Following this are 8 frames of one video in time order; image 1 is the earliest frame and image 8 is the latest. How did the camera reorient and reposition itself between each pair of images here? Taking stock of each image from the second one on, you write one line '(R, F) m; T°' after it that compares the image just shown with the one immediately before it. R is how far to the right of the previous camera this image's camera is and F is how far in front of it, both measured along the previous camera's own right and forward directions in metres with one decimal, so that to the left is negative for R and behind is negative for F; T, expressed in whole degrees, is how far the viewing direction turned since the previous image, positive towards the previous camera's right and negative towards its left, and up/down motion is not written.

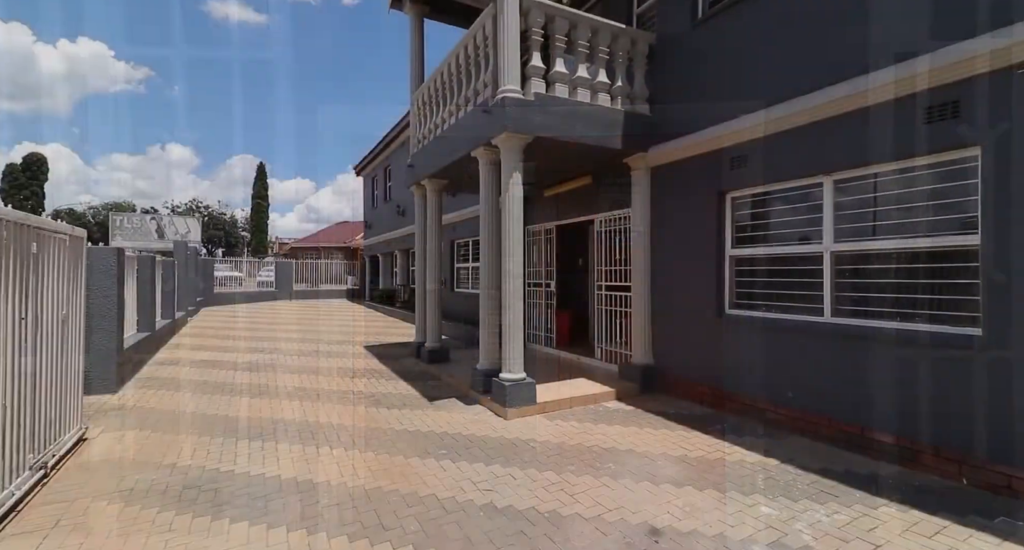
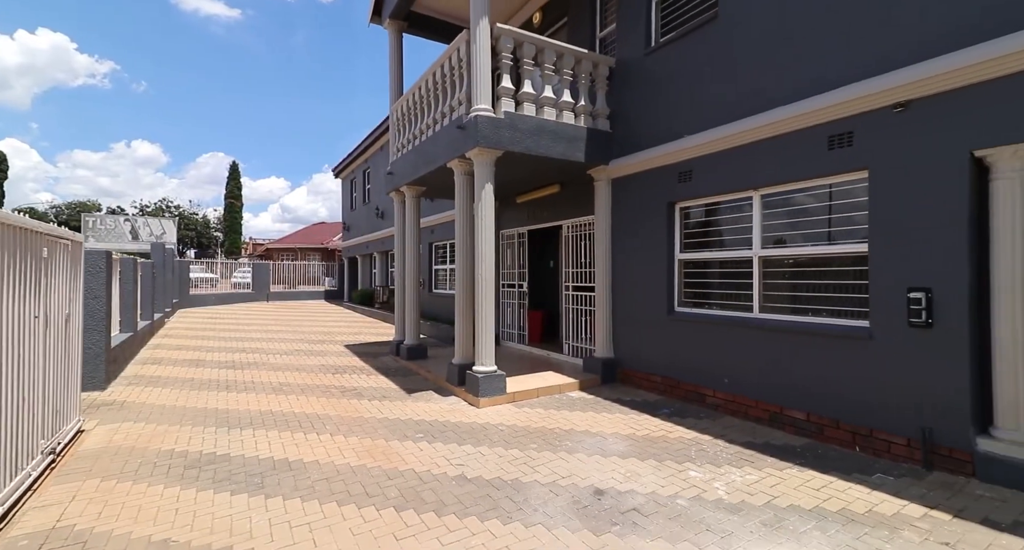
(+0.1, -0.7) m; +2°
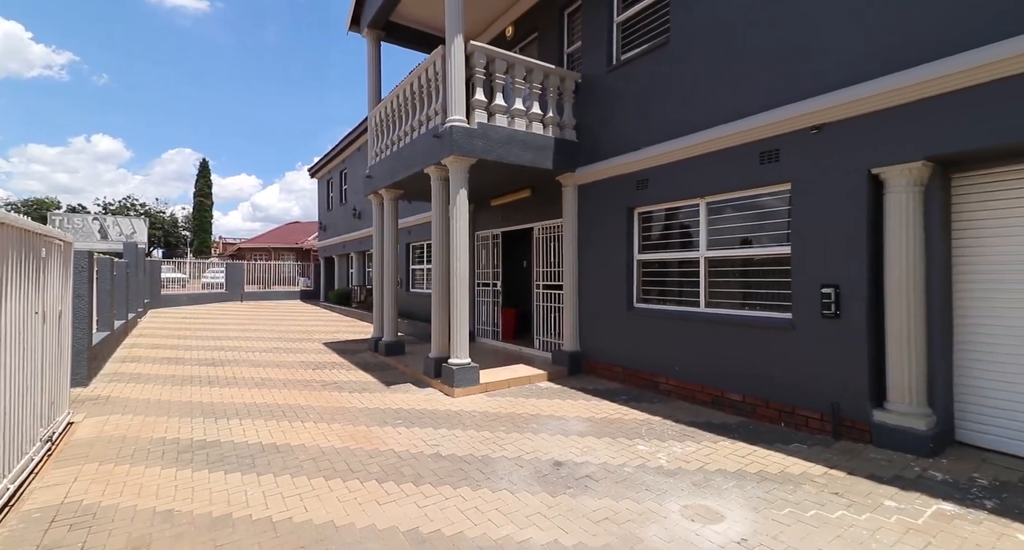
(+0.1, -0.6) m; +2°
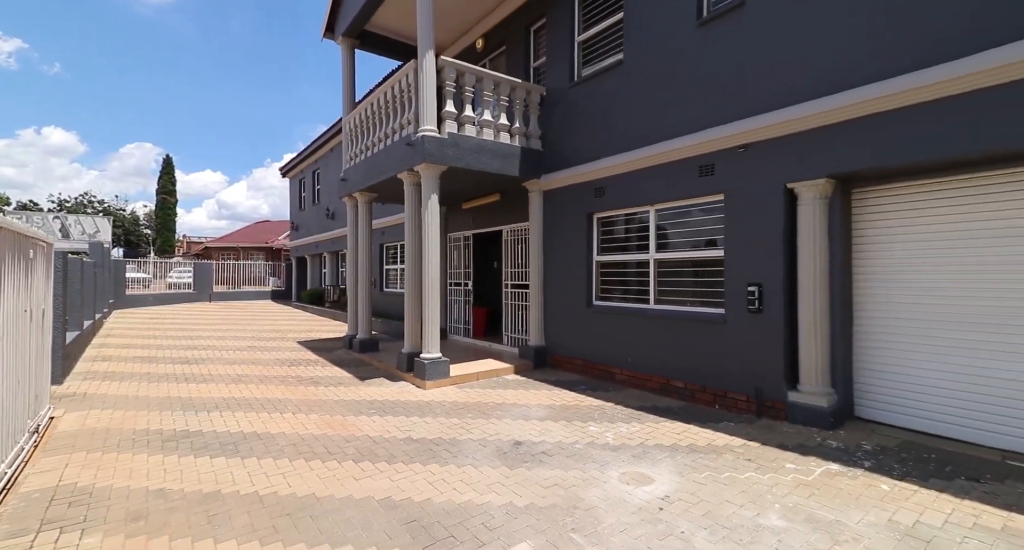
(+0.1, -0.6) m; +3°
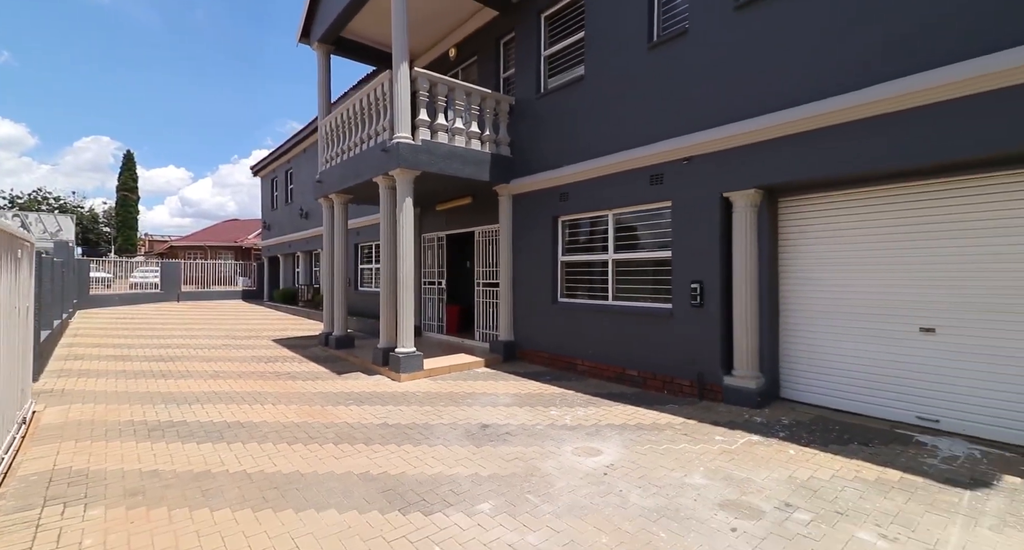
(+0.1, -0.6) m; +3°
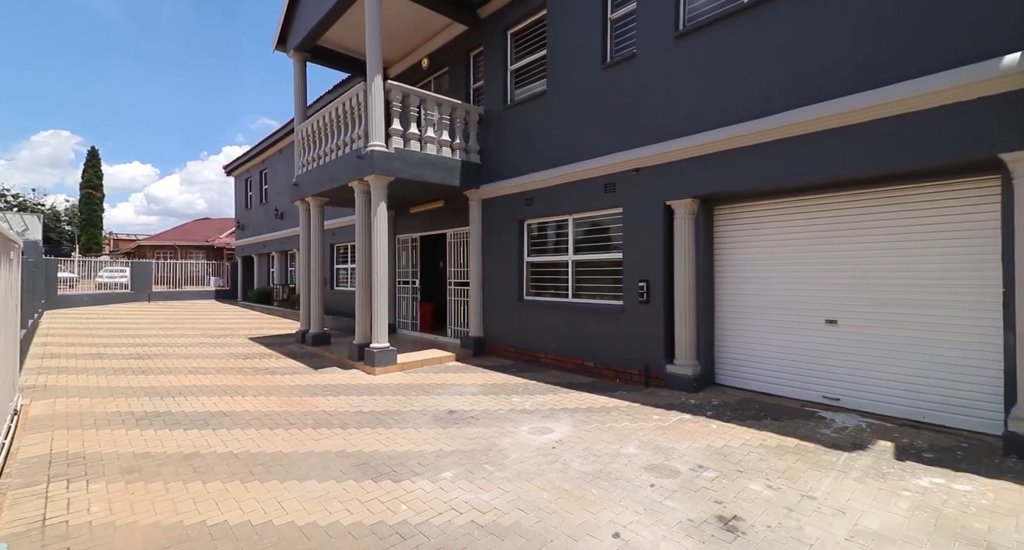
(+0.2, -0.6) m; +2°
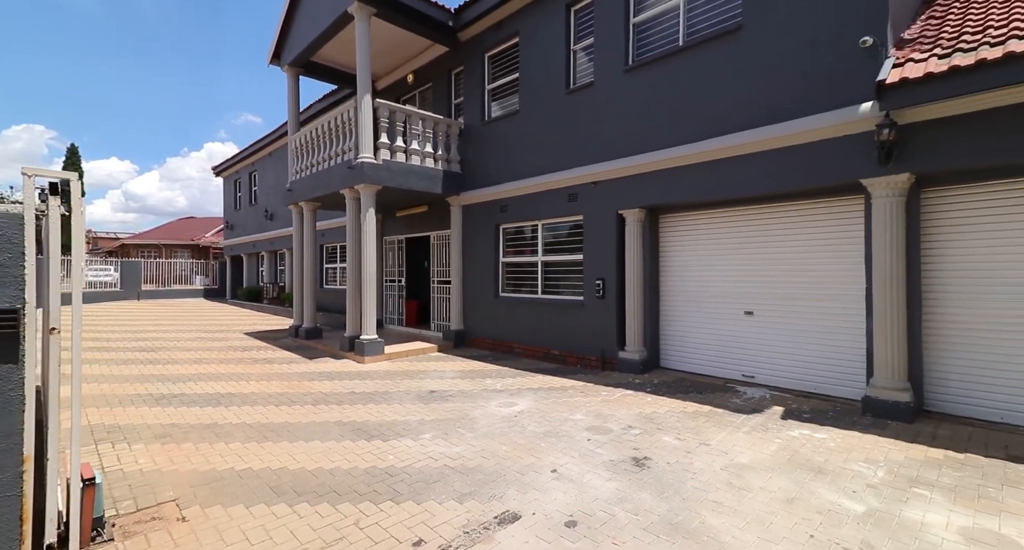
(+0.2, -1.1) m; +1°
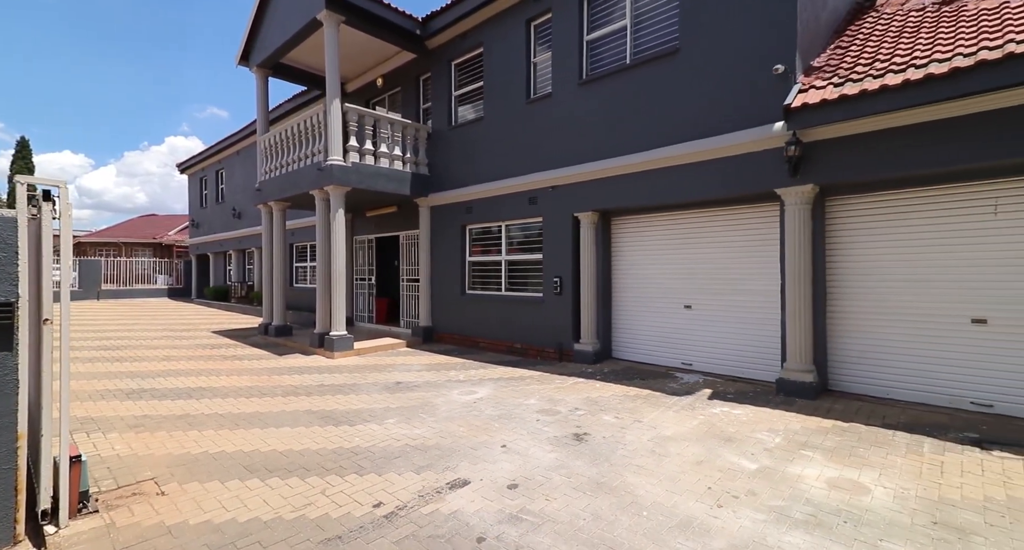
(+0.2, -0.6) m; +3°
